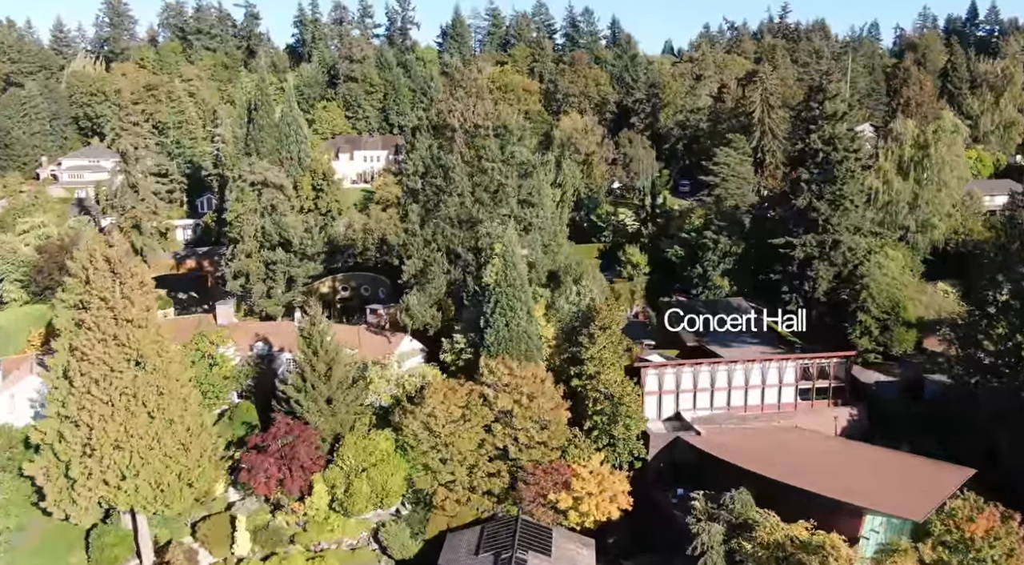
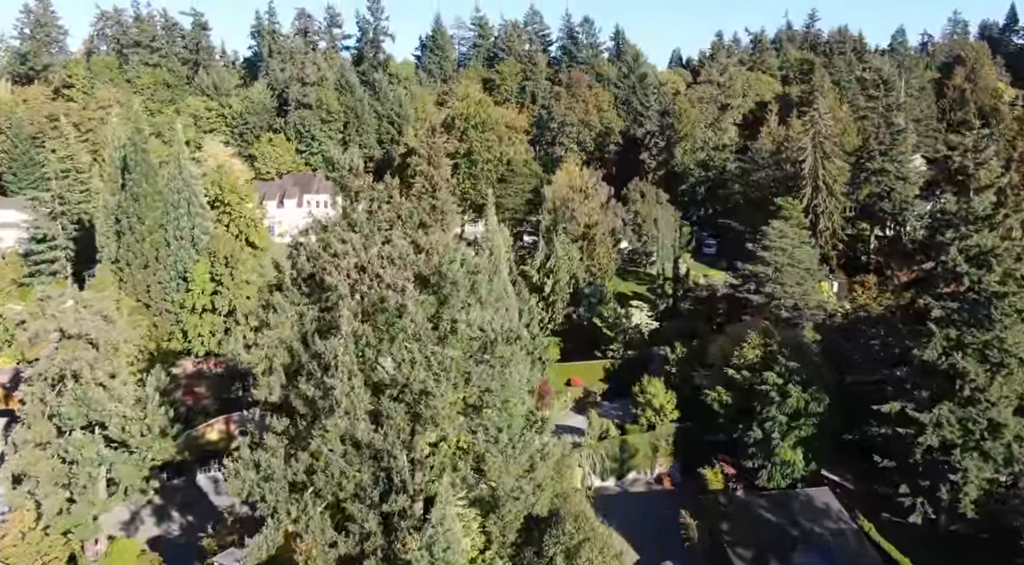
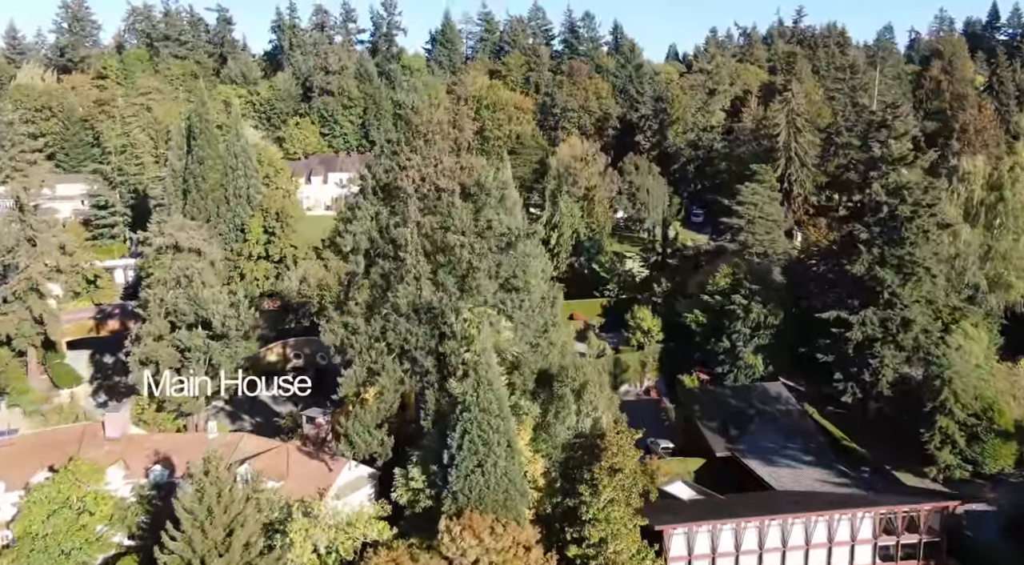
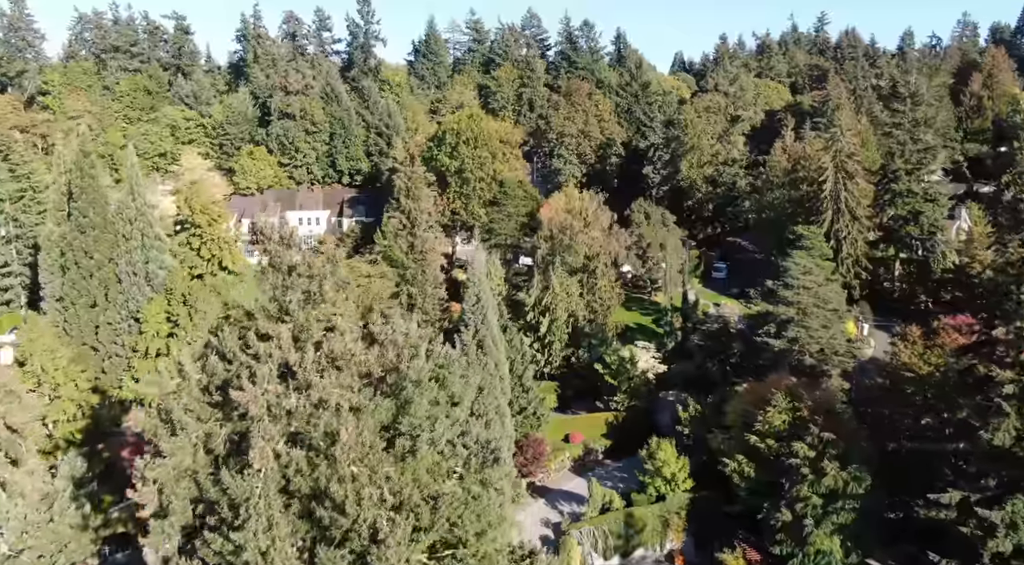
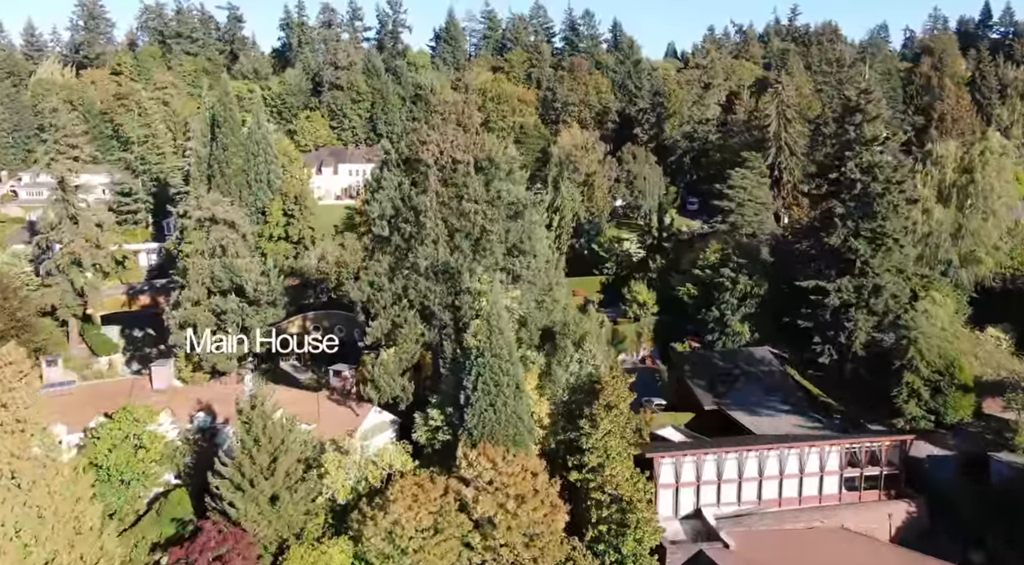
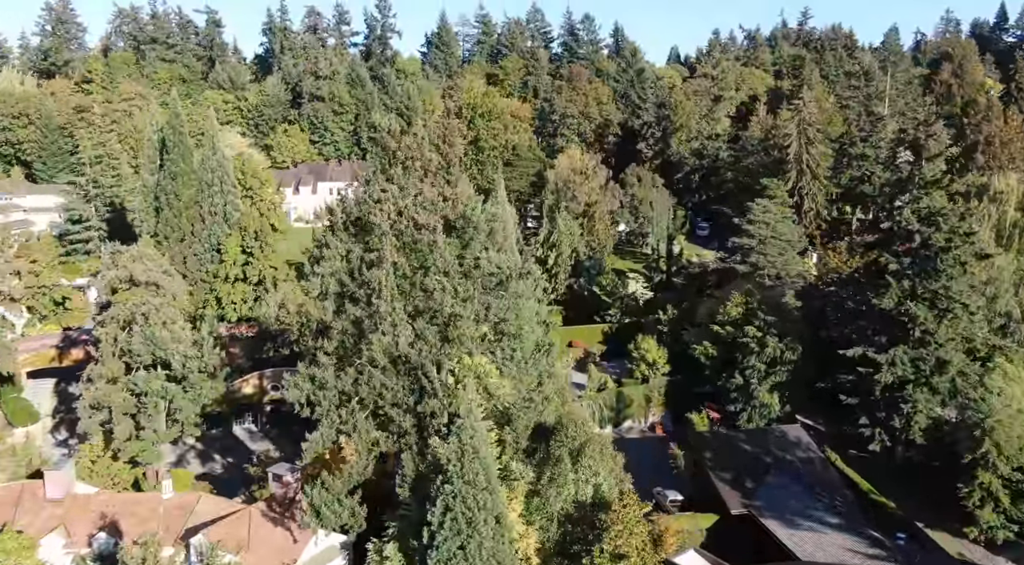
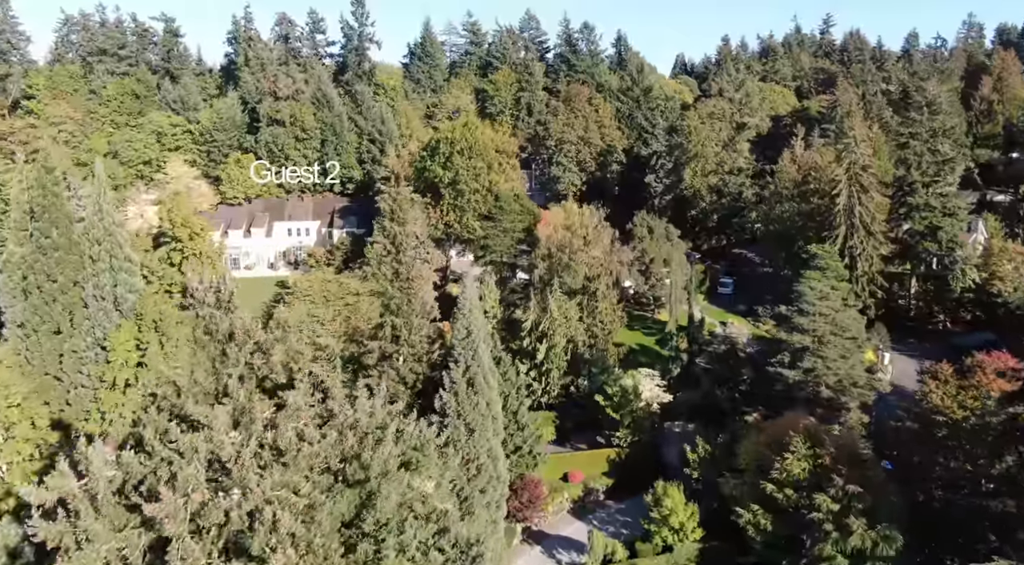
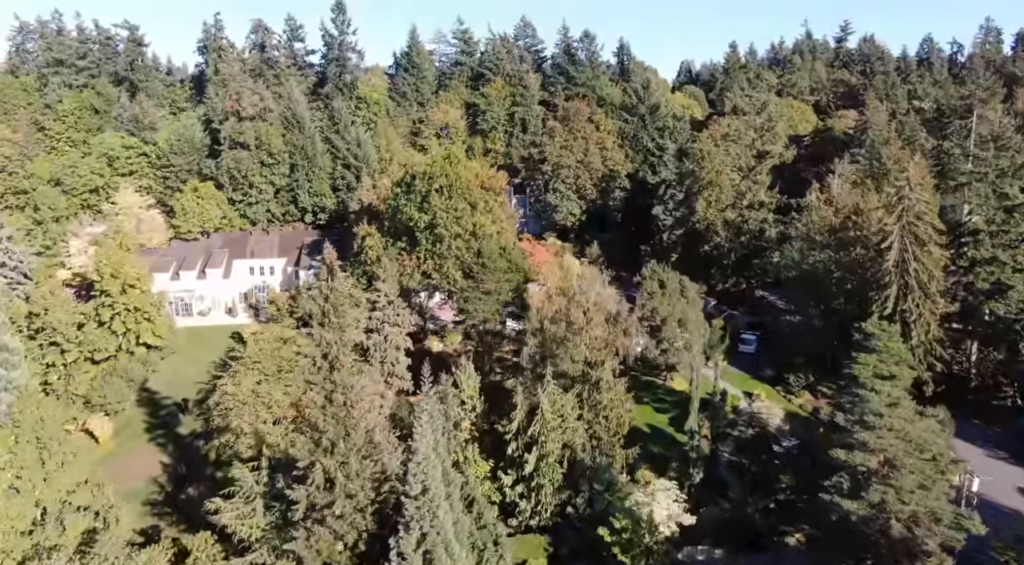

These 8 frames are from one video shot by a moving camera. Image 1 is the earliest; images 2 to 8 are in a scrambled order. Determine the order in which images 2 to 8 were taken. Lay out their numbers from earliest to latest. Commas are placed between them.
5, 3, 6, 2, 4, 7, 8
